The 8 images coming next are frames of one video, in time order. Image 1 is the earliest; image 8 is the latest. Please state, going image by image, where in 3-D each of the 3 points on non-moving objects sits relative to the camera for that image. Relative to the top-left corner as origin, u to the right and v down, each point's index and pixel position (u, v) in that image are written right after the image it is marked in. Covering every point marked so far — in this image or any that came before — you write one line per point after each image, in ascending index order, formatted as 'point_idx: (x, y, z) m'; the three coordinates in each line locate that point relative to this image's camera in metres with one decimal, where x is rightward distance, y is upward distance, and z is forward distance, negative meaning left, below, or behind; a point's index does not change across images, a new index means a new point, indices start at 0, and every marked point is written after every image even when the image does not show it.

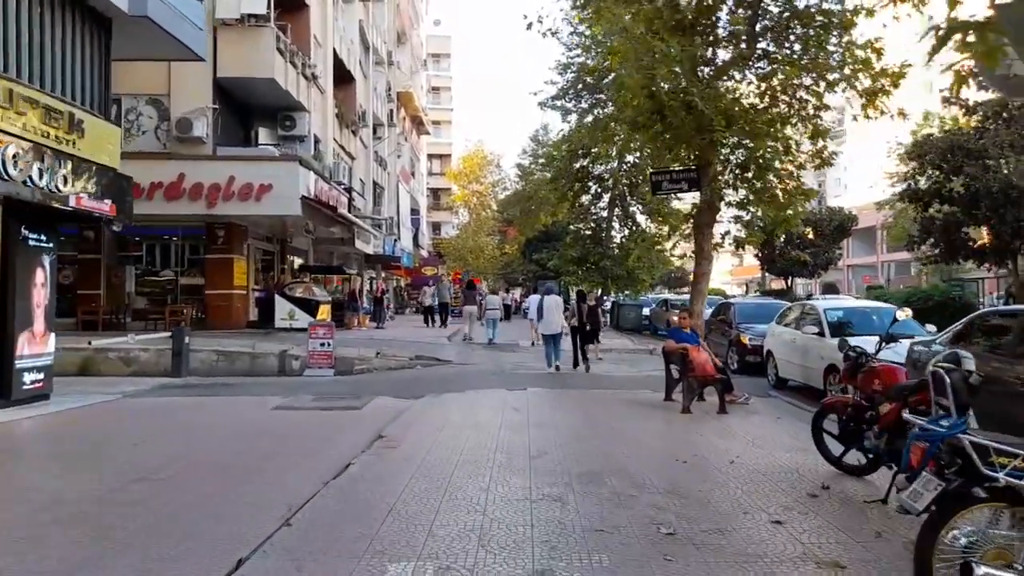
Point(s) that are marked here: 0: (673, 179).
0: (+2.5, +1.7, +12.3) m
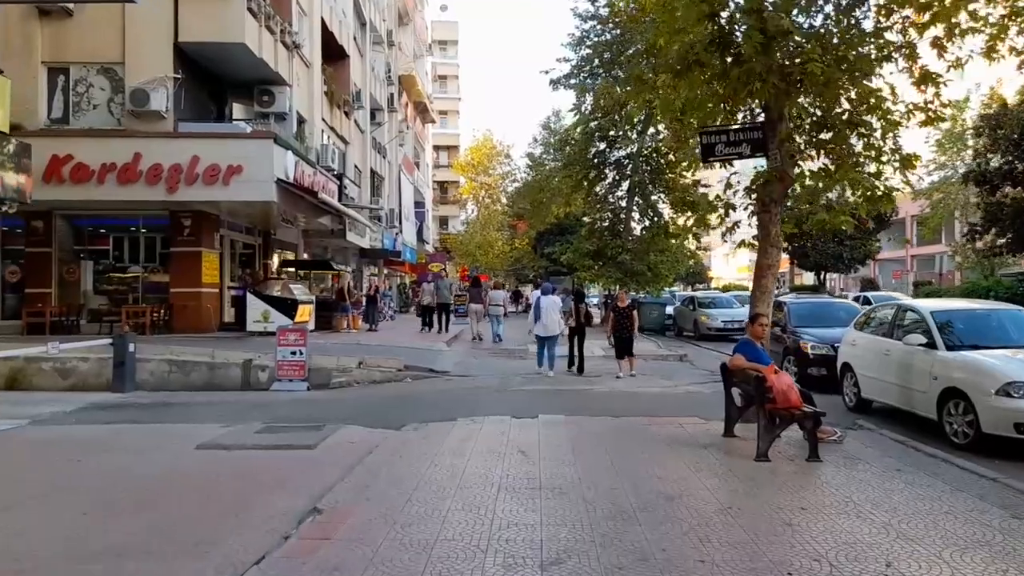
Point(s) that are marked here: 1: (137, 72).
0: (+2.6, +1.8, +9.3) m
1: (-8.8, +5.1, +18.3) m
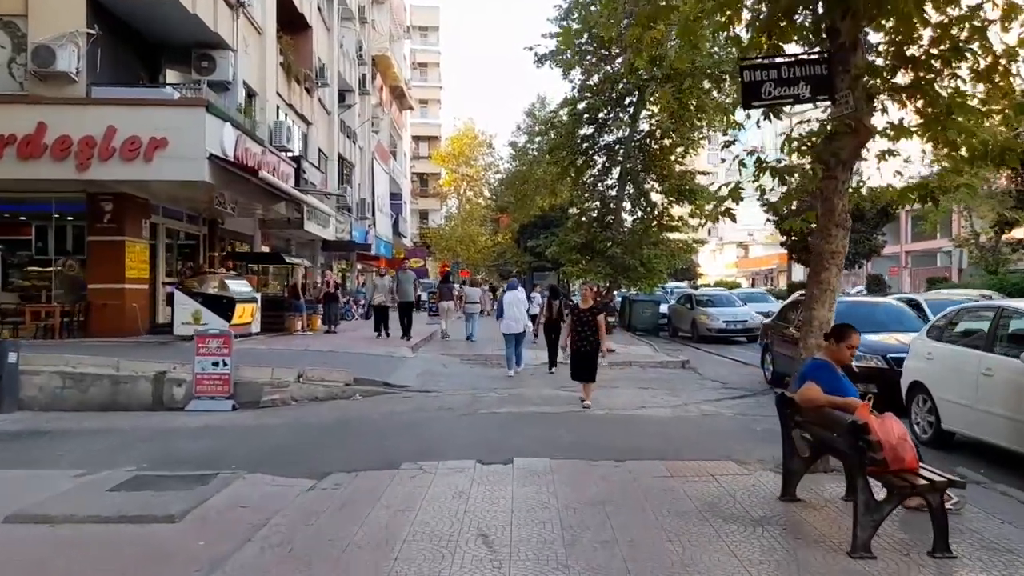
0: (+2.3, +1.8, +6.6) m
1: (-9.3, +5.2, +15.4) m
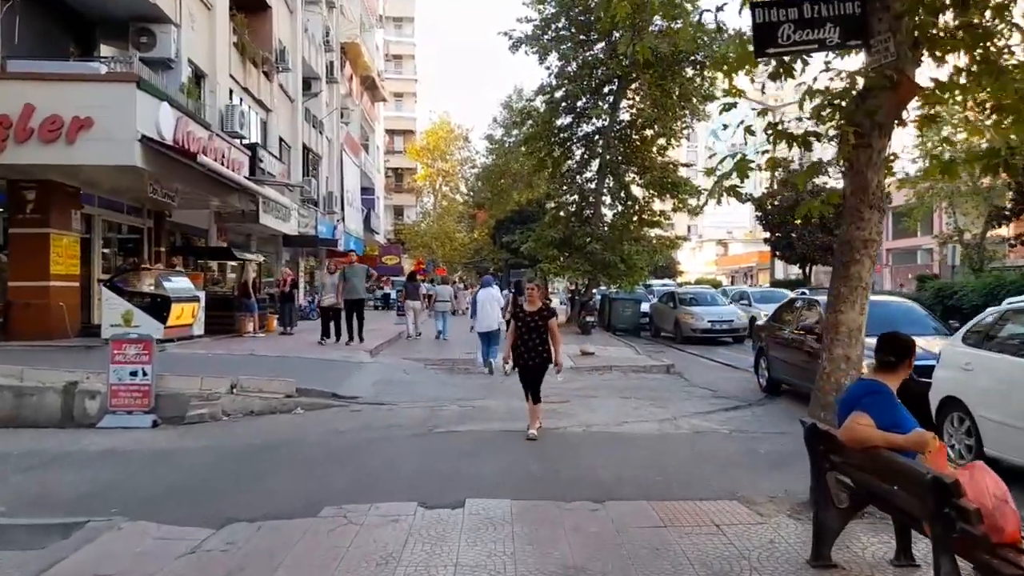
0: (+2.0, +1.8, +5.2) m
1: (-9.9, +5.2, +13.7) m
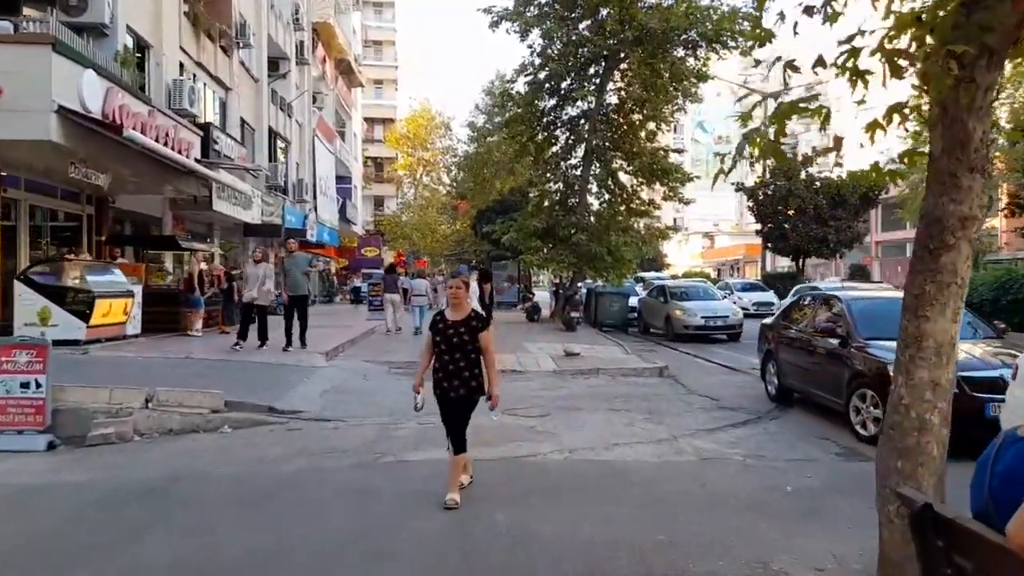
0: (+1.7, +1.8, +3.6) m
1: (-10.3, +5.3, +11.8) m
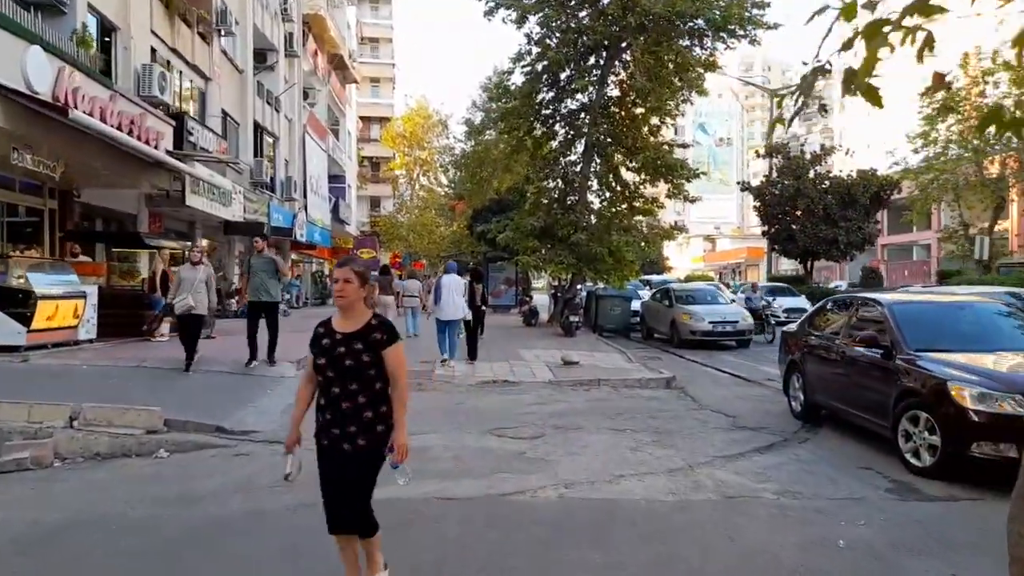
0: (+1.6, +1.8, +2.3) m
1: (-10.4, +5.3, +10.5) m
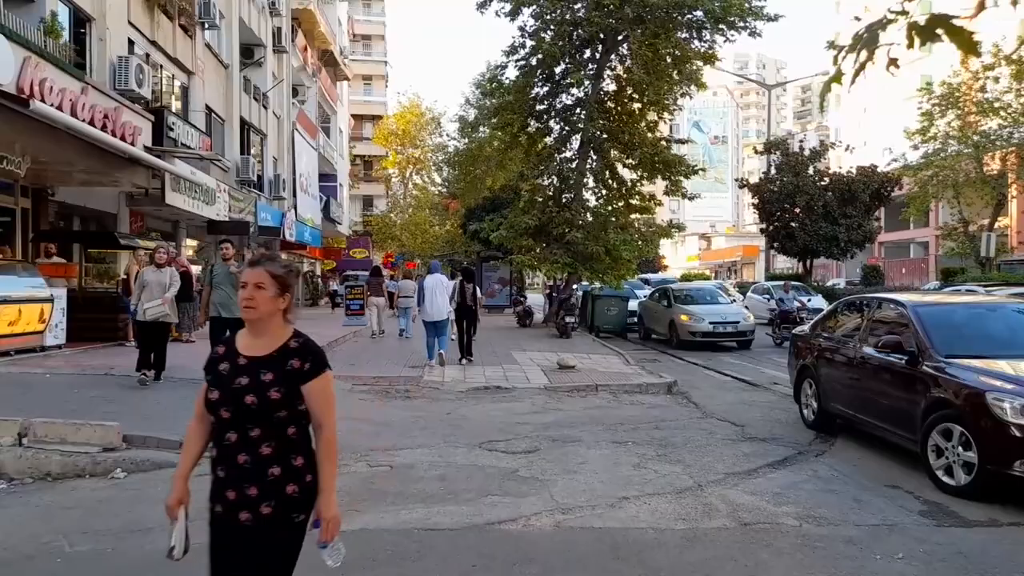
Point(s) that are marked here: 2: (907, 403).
0: (+1.5, +1.8, +1.6) m
1: (-10.5, +5.2, +9.8) m
2: (+3.6, -1.0, +7.0) m
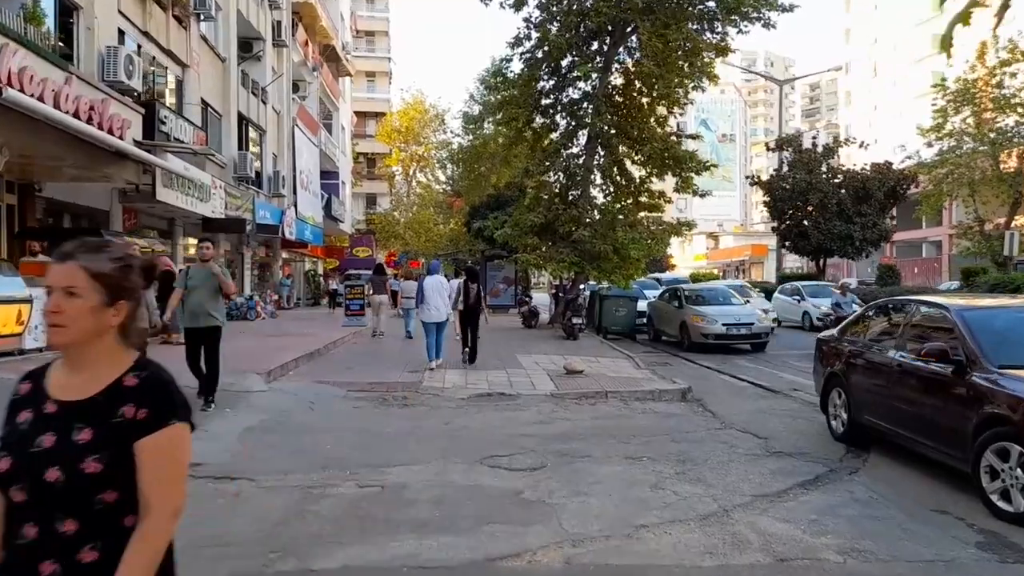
0: (+1.5, +1.8, +0.9) m
1: (-10.4, +5.3, +9.2) m
2: (+3.6, -1.0, +6.3) m
